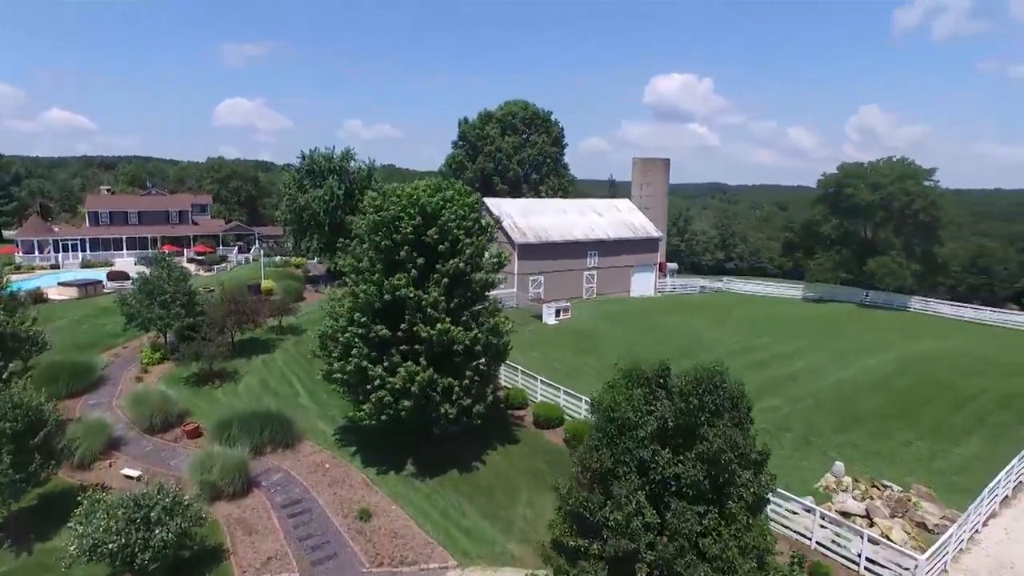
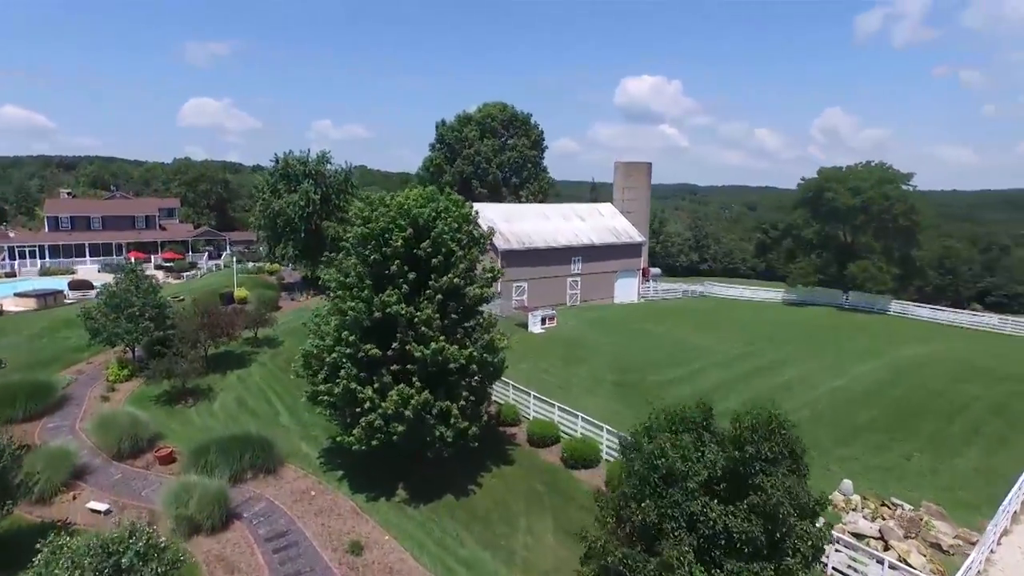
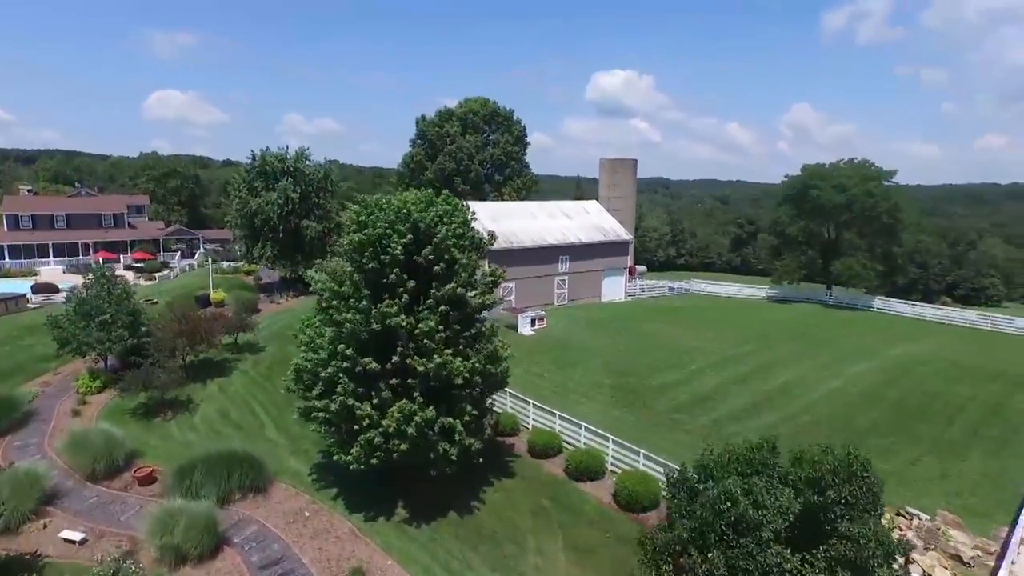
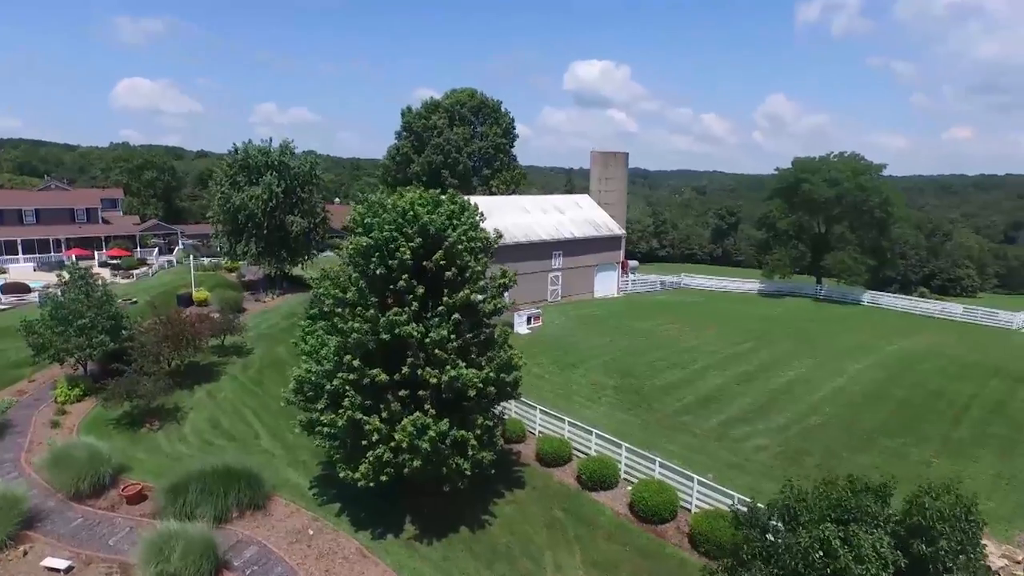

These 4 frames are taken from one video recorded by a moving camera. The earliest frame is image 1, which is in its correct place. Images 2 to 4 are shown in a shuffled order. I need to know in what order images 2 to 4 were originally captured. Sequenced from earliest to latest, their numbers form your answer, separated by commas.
2, 3, 4
